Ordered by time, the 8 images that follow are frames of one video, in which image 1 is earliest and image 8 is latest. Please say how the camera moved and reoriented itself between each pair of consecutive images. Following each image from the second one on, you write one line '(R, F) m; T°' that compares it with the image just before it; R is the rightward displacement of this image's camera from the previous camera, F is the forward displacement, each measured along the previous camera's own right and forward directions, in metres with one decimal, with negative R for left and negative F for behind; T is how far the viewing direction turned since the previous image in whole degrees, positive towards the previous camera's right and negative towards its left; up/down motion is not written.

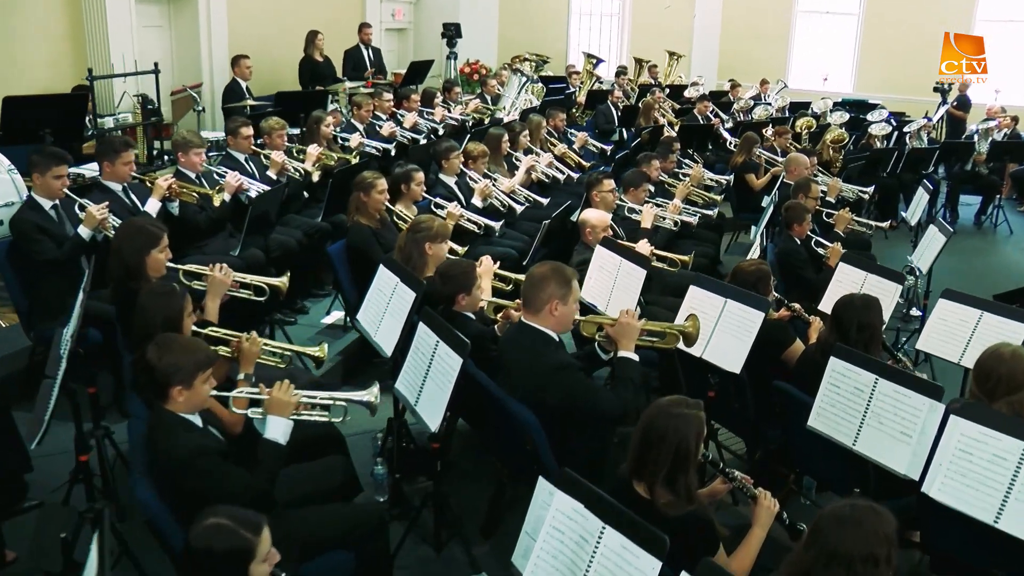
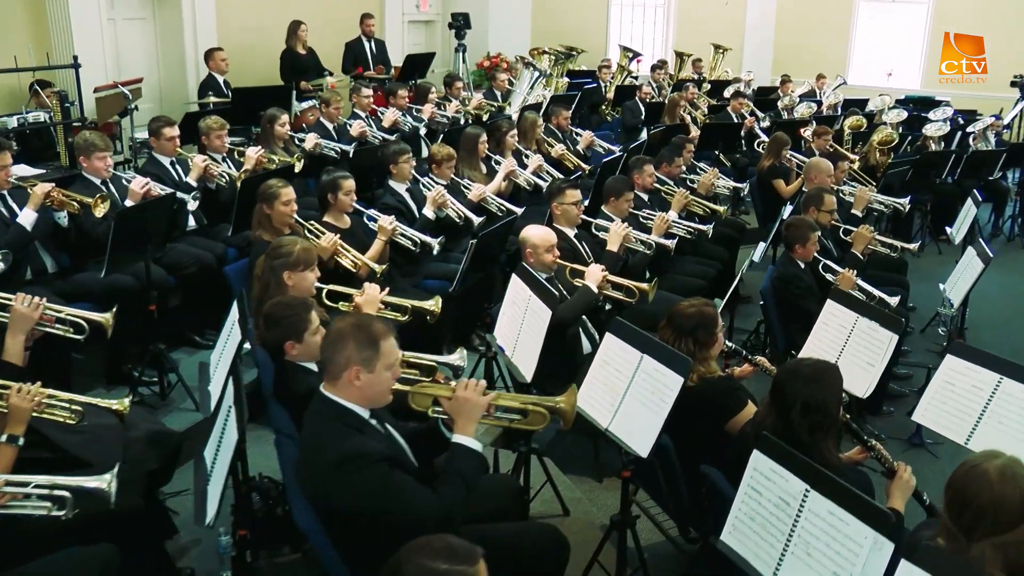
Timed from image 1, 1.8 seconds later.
(+0.9, +0.9) m; -5°
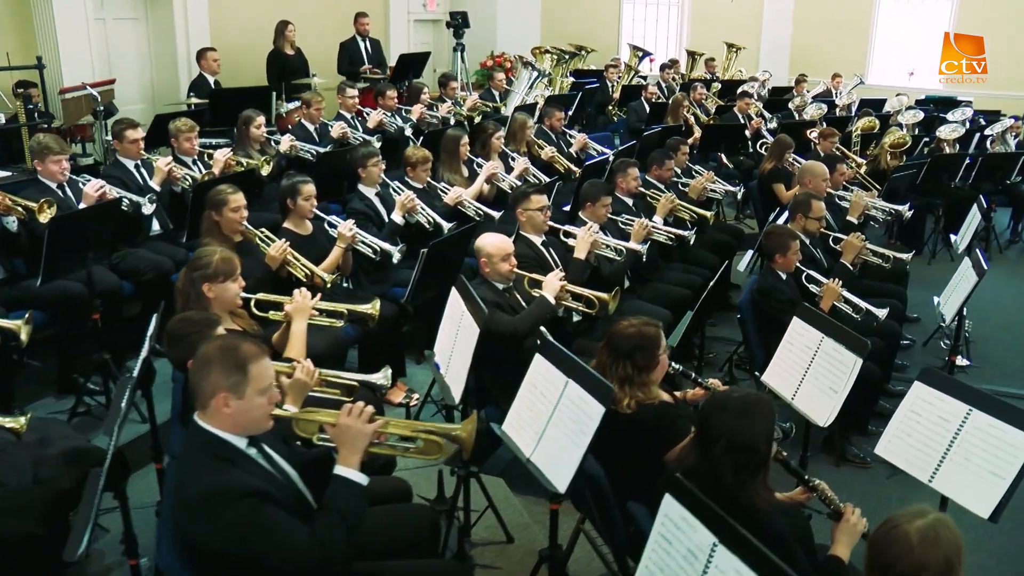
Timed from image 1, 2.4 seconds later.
(+0.4, +0.2) m; -2°
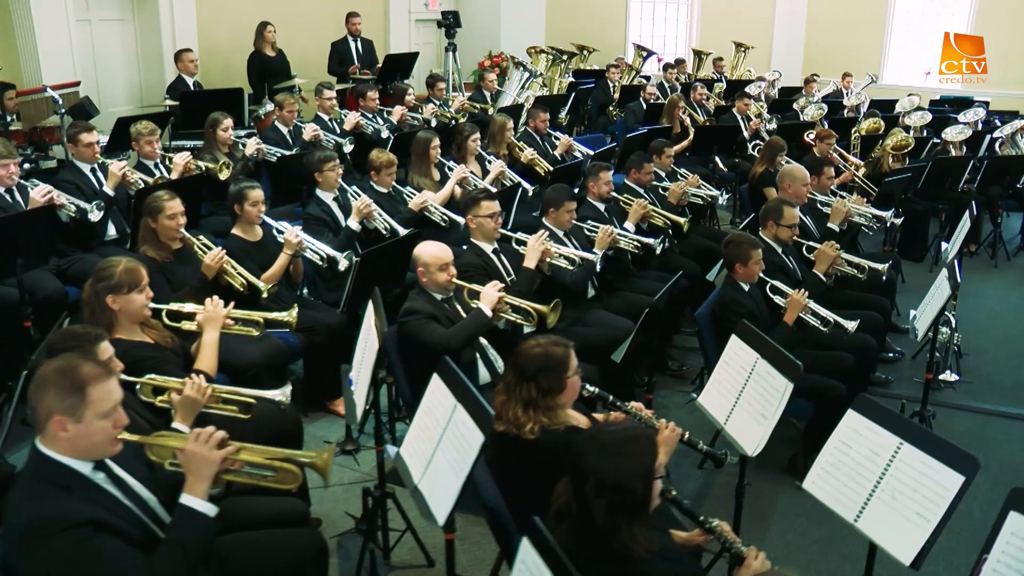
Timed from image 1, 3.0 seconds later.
(+0.5, +0.2) m; -2°
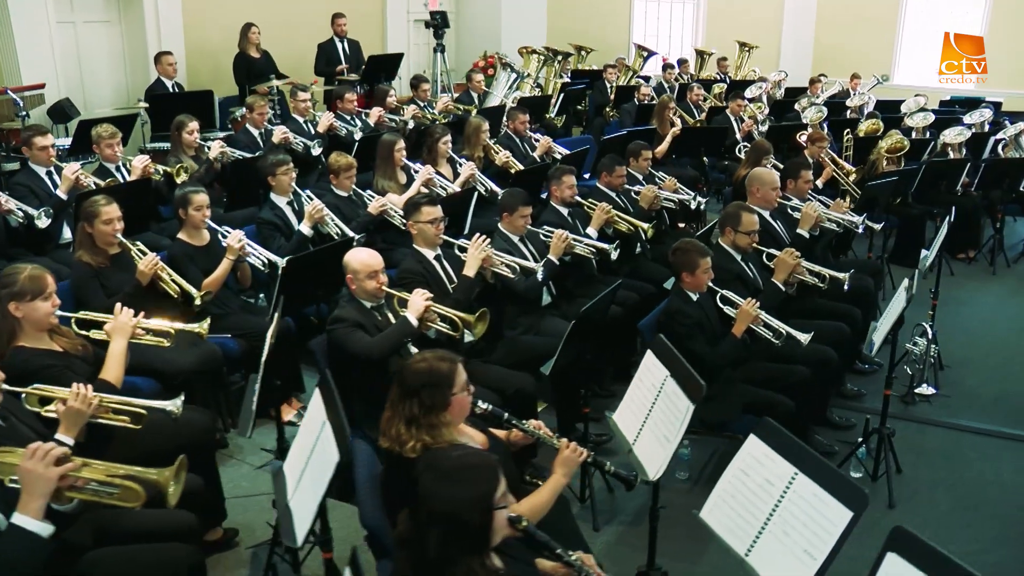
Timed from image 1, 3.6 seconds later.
(+0.5, +0.1) m; -2°
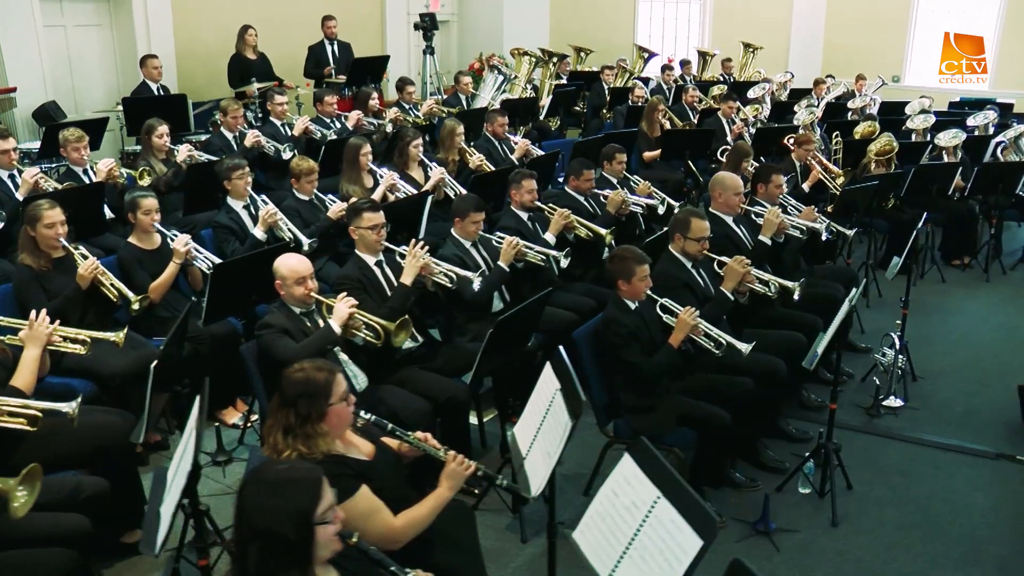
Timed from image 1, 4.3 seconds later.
(+0.6, +0.1) m; -2°
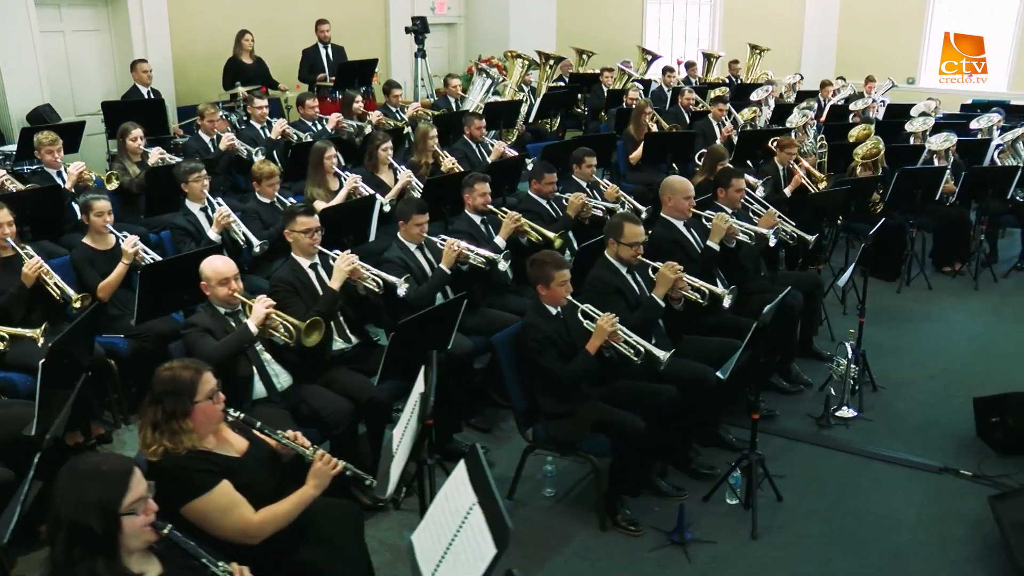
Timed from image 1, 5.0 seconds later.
(+0.7, 0.0) m; -3°
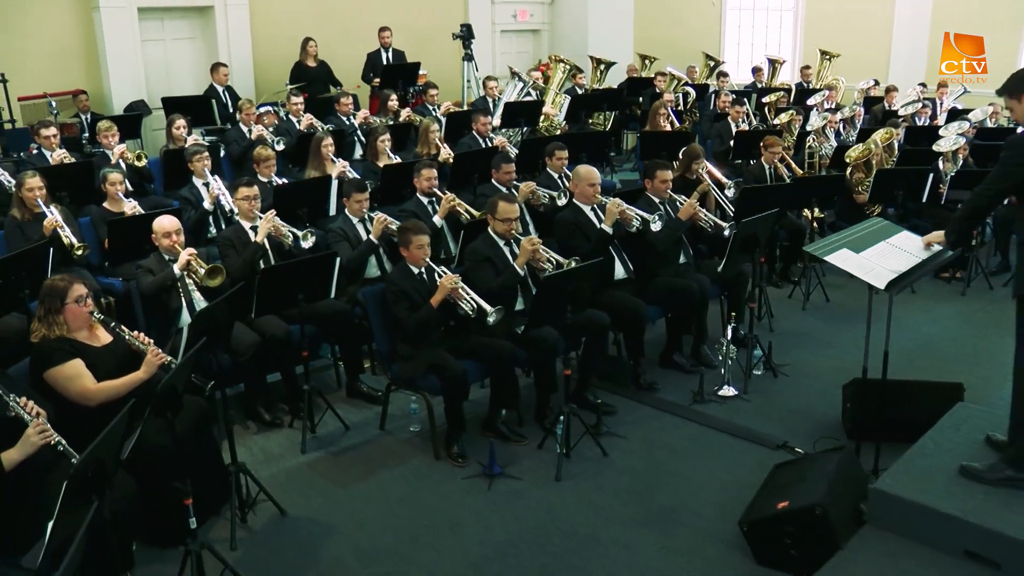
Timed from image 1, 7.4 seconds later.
(+2.0, -0.5) m; -12°
